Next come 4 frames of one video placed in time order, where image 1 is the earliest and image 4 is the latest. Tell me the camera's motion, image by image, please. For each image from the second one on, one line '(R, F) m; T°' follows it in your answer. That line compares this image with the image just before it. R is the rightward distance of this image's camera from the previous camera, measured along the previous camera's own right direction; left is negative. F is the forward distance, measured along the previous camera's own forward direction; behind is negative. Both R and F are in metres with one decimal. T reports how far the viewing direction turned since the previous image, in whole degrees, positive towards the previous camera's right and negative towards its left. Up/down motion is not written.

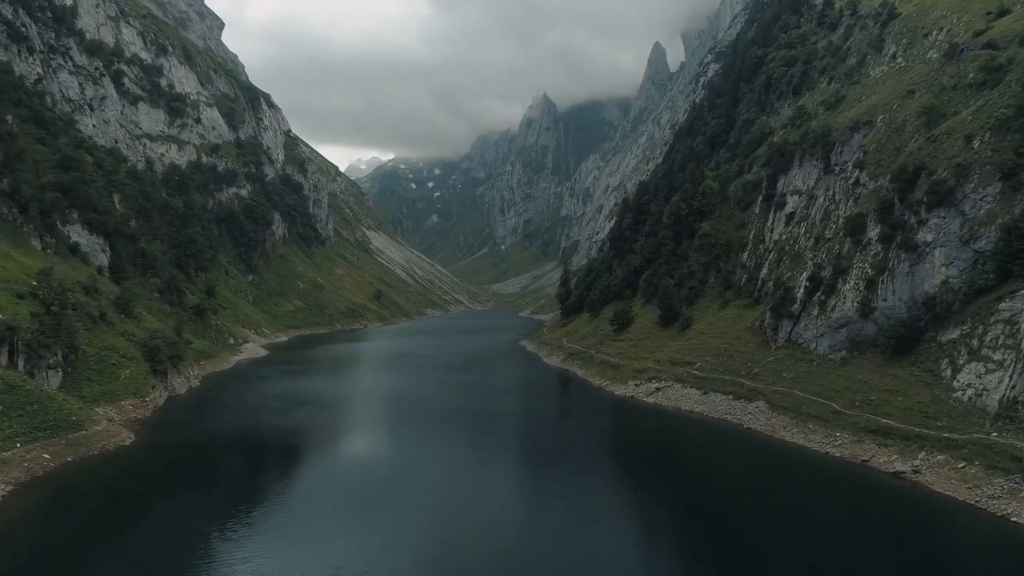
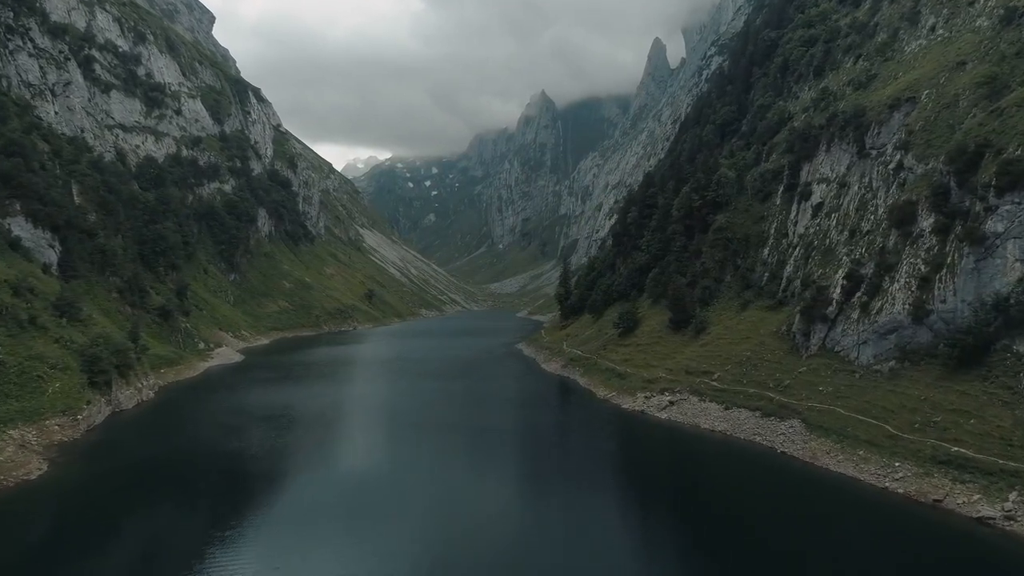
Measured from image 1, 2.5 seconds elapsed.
(+0.6, +8.9) m; 0°
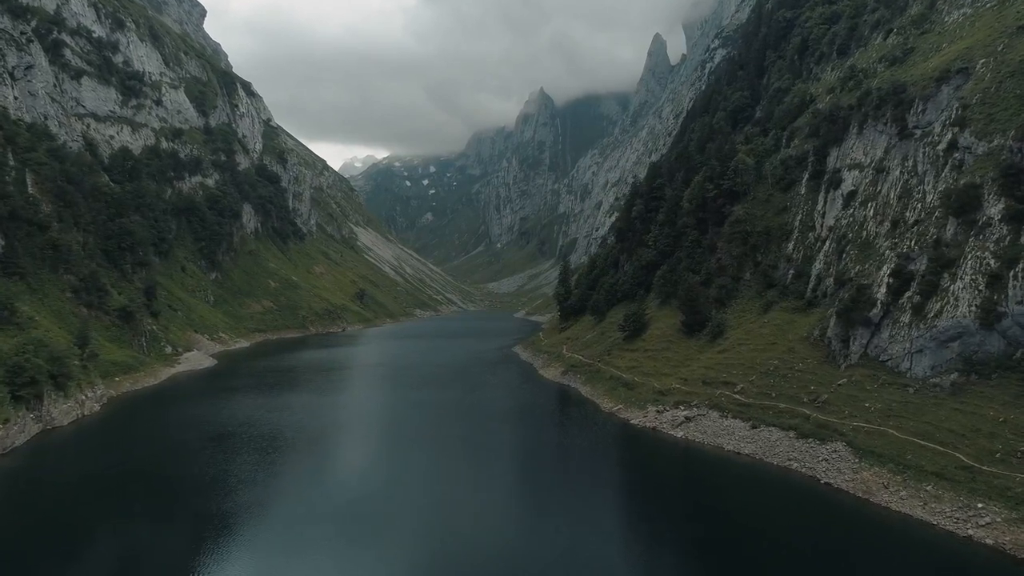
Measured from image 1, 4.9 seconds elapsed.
(+0.6, +8.3) m; 0°
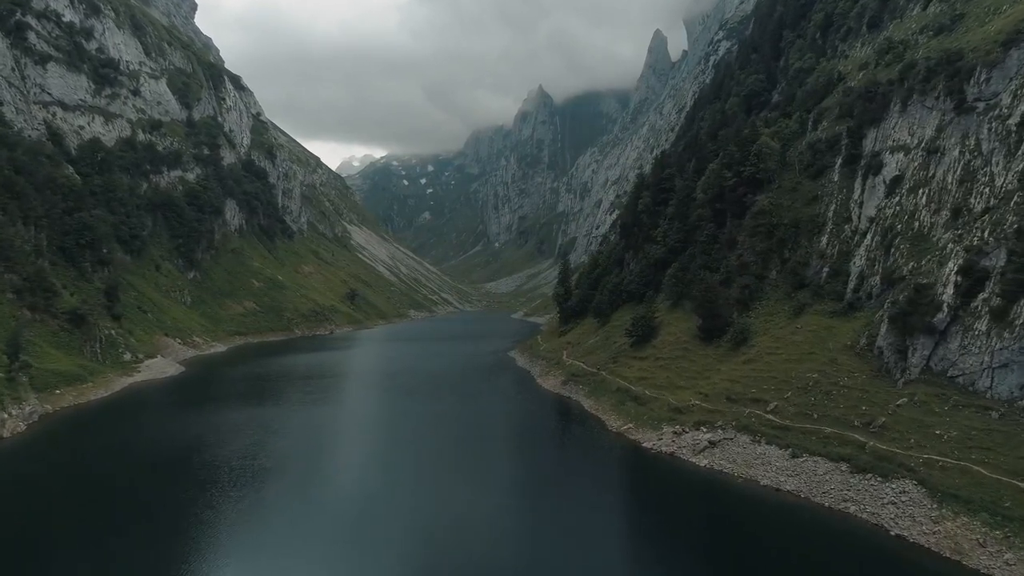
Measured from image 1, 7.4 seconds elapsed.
(+0.6, +8.7) m; 0°
